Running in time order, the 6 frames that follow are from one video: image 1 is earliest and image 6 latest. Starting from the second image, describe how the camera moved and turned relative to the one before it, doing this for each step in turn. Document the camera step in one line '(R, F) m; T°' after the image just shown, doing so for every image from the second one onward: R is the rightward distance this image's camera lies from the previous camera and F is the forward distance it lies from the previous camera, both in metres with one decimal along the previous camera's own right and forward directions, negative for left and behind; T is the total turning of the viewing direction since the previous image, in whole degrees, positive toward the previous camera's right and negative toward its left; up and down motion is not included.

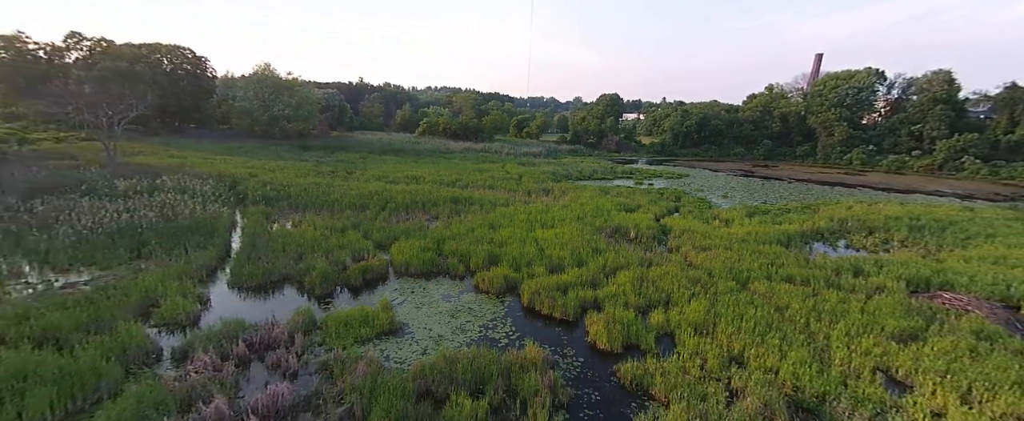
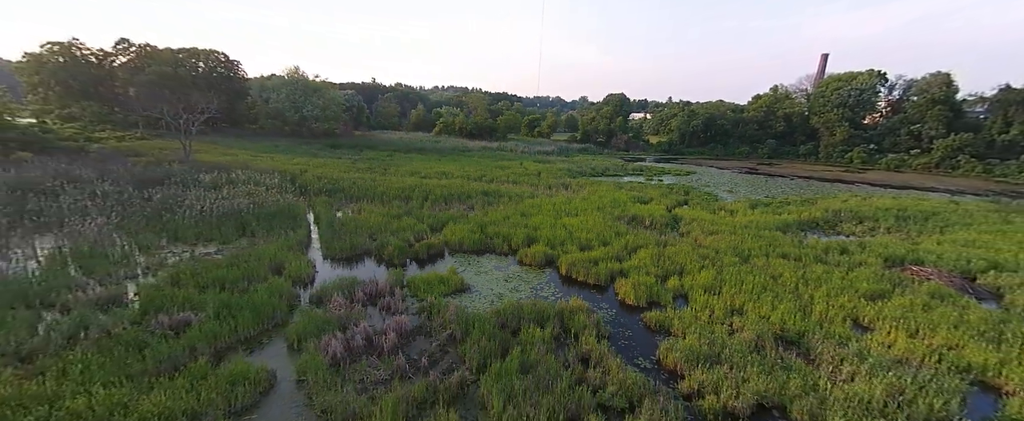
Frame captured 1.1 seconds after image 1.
(-0.9, -1.9) m; -1°
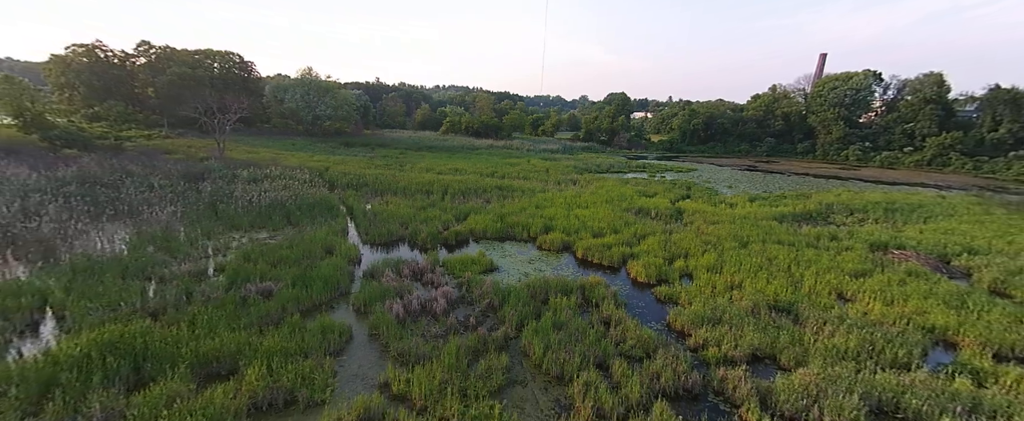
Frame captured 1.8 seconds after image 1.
(-0.6, -1.2) m; 0°
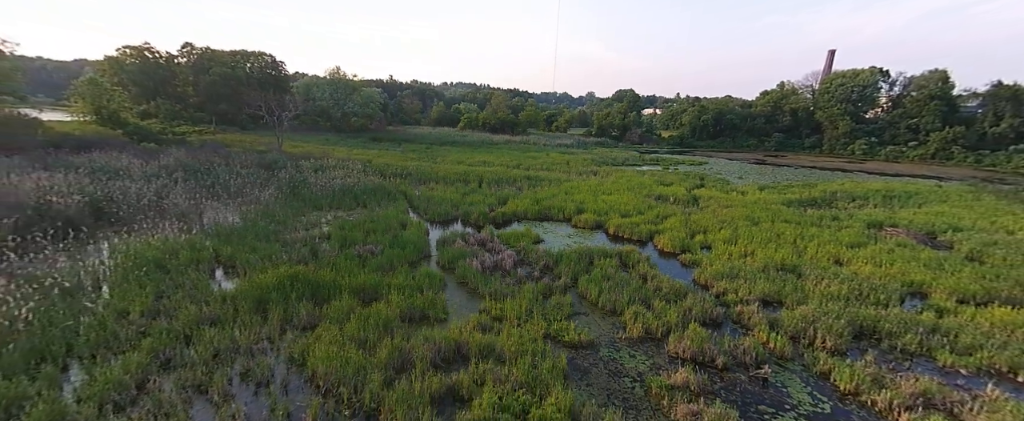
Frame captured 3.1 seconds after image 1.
(-1.1, -1.9) m; -1°
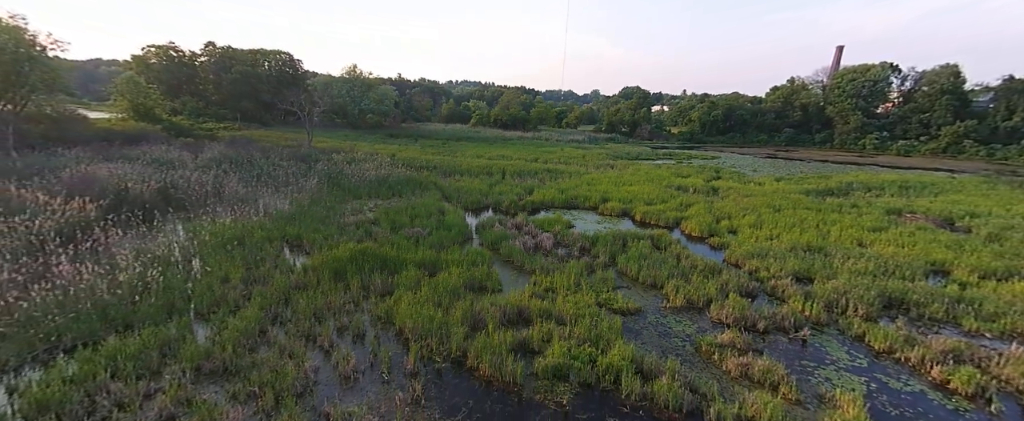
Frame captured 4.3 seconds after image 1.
(-0.9, -0.6) m; -1°
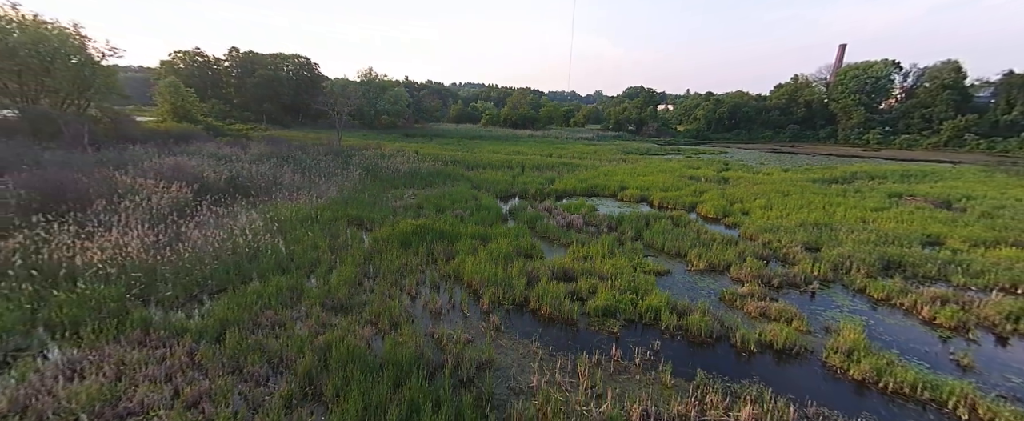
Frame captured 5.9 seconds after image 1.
(-0.8, -1.1) m; -1°
